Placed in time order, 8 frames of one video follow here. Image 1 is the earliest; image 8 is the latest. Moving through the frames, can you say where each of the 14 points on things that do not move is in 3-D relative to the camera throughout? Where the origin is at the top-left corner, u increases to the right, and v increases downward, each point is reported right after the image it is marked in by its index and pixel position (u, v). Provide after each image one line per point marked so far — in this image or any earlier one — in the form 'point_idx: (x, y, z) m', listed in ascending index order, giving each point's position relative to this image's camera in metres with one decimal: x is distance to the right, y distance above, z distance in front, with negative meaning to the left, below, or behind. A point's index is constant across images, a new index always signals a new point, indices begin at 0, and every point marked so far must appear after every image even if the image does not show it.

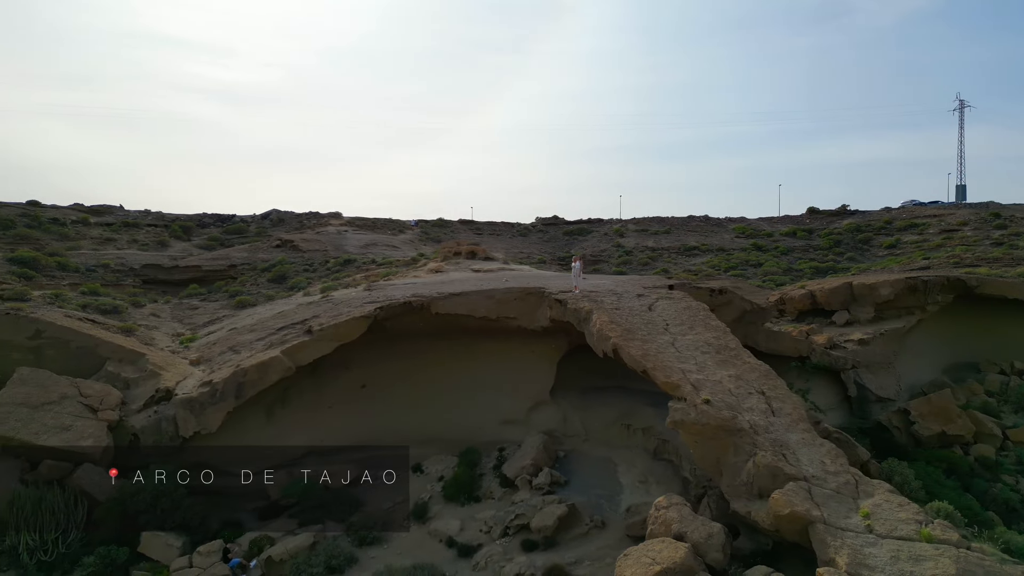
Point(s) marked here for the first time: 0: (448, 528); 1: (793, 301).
0: (-0.6, -2.2, +7.0) m
1: (+5.3, -0.3, +14.3) m
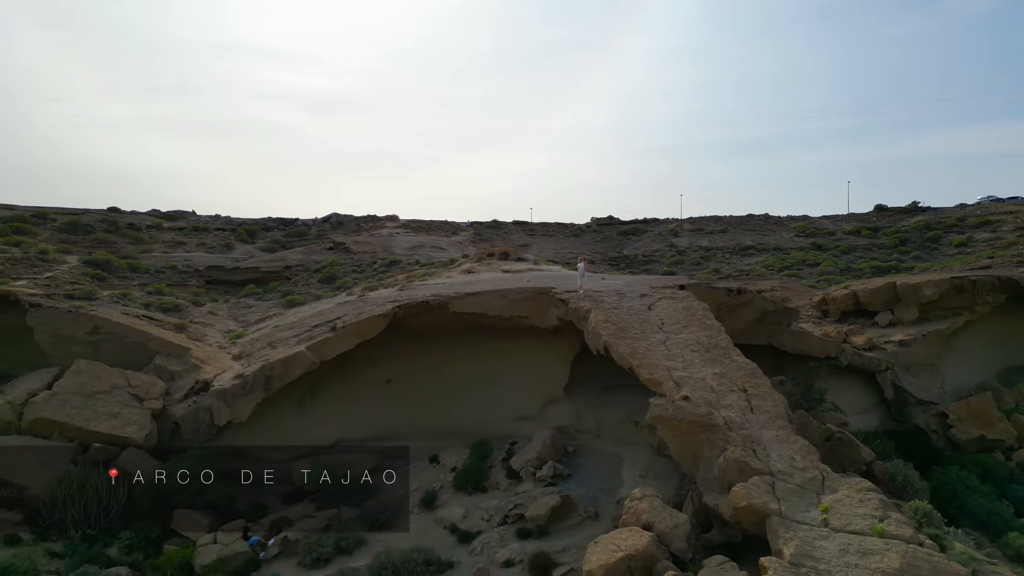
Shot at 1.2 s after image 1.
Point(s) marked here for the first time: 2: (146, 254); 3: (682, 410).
0: (-0.6, -2.2, +7.4) m
1: (+6.0, -0.3, +14.0) m
2: (-8.0, +0.8, +16.5) m
3: (+1.3, -0.9, +5.9) m
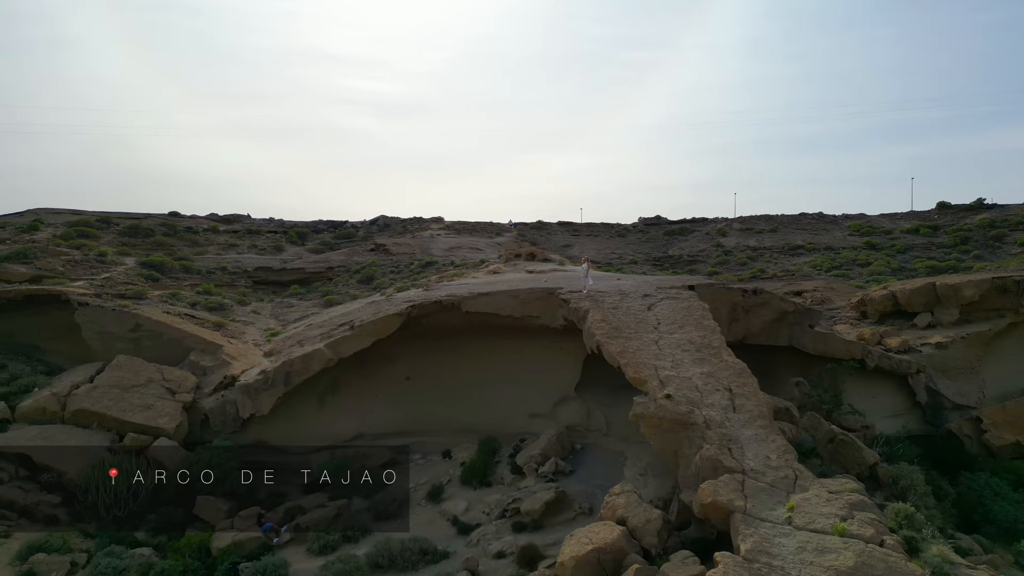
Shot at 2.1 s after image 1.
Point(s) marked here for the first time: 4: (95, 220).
0: (-0.6, -2.2, +7.6) m
1: (+6.6, -0.3, +13.7) m
2: (-7.2, +0.8, +17.4) m
3: (+1.2, -1.0, +6.0) m
4: (-9.8, +1.6, +17.7) m
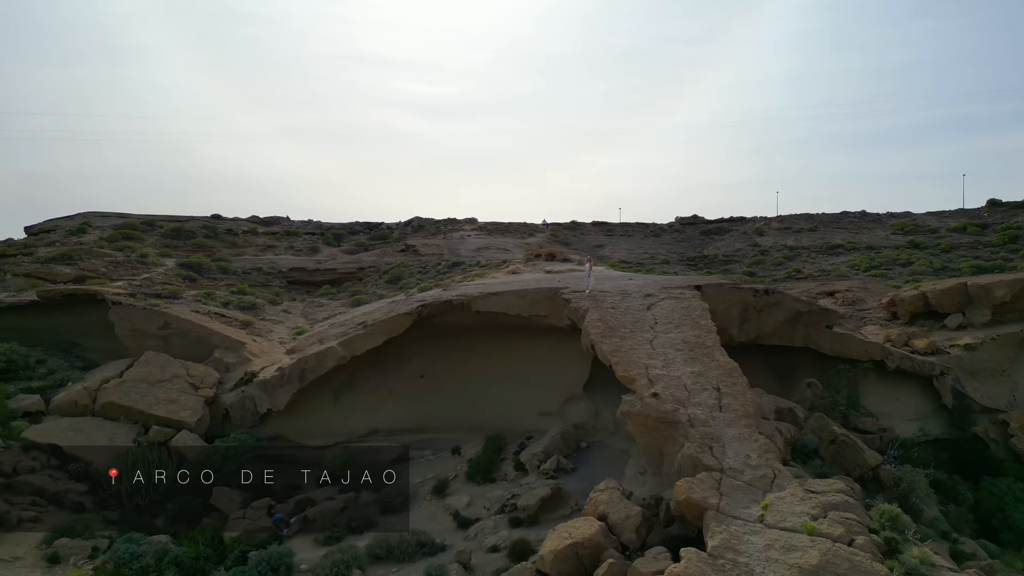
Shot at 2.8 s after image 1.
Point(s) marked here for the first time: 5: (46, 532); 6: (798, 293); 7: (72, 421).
0: (-0.6, -2.2, +7.8) m
1: (+7.0, -0.3, +13.4) m
2: (-6.6, +0.8, +18.0) m
3: (+1.1, -0.9, +6.0) m
4: (-9.1, +1.6, +18.5) m
5: (-4.6, -2.4, +7.5) m
6: (+6.8, -0.1, +17.9) m
7: (-5.2, -1.6, +8.8) m
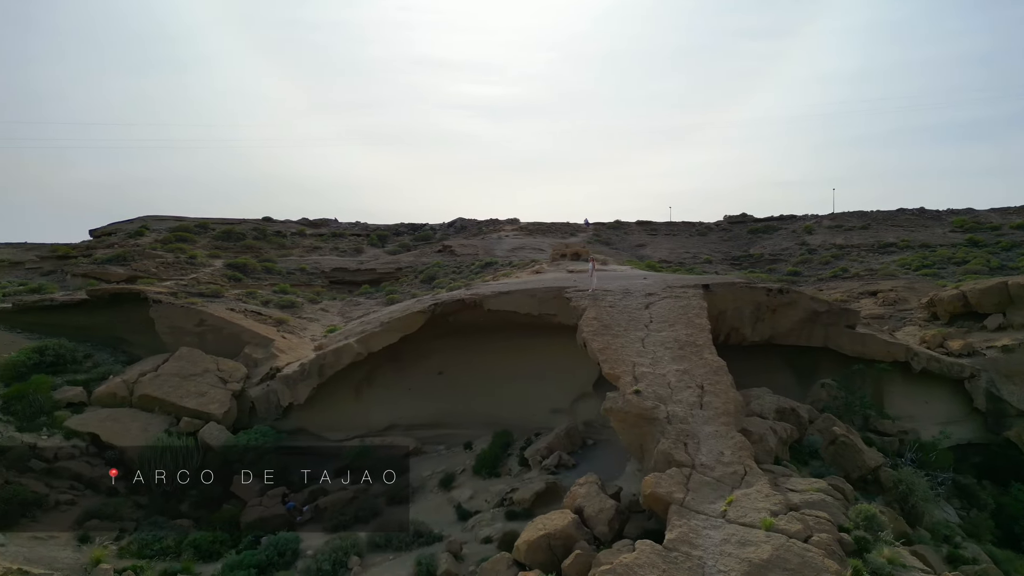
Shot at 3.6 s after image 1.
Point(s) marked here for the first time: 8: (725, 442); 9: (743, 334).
0: (-0.6, -2.2, +8.0) m
1: (+7.4, -0.3, +13.0) m
2: (-5.7, +0.8, +18.7) m
3: (+1.0, -0.9, +6.1) m
4: (-8.2, +1.6, +19.4) m
5: (-4.6, -2.4, +8.1) m
6: (+7.7, -0.1, +17.5) m
7: (-5.1, -1.6, +9.5) m
8: (+1.6, -1.2, +5.7) m
9: (+2.9, -0.6, +9.5) m
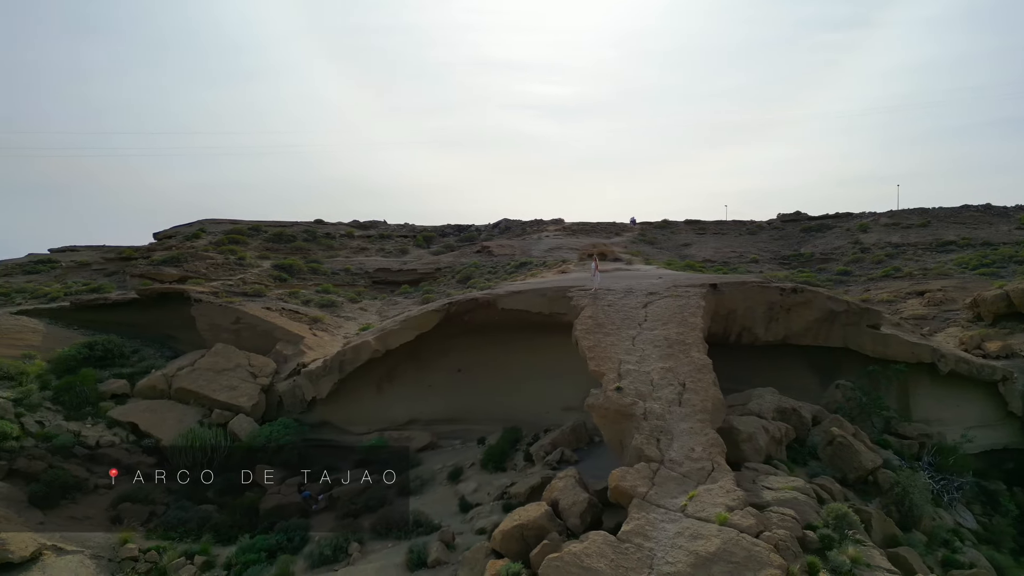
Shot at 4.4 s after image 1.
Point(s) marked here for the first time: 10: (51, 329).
0: (-0.5, -2.2, +8.3) m
1: (+7.9, -0.3, +12.5) m
2: (-4.7, +0.8, +19.4) m
3: (+0.8, -0.9, +6.3) m
4: (-7.1, +1.6, +20.3) m
5: (-4.6, -2.4, +8.7) m
6: (+8.5, -0.1, +17.0) m
7: (-4.9, -1.6, +10.1) m
8: (+1.4, -1.2, +5.8) m
9: (+3.0, -0.6, +9.4) m
10: (-7.2, -0.6, +11.8) m
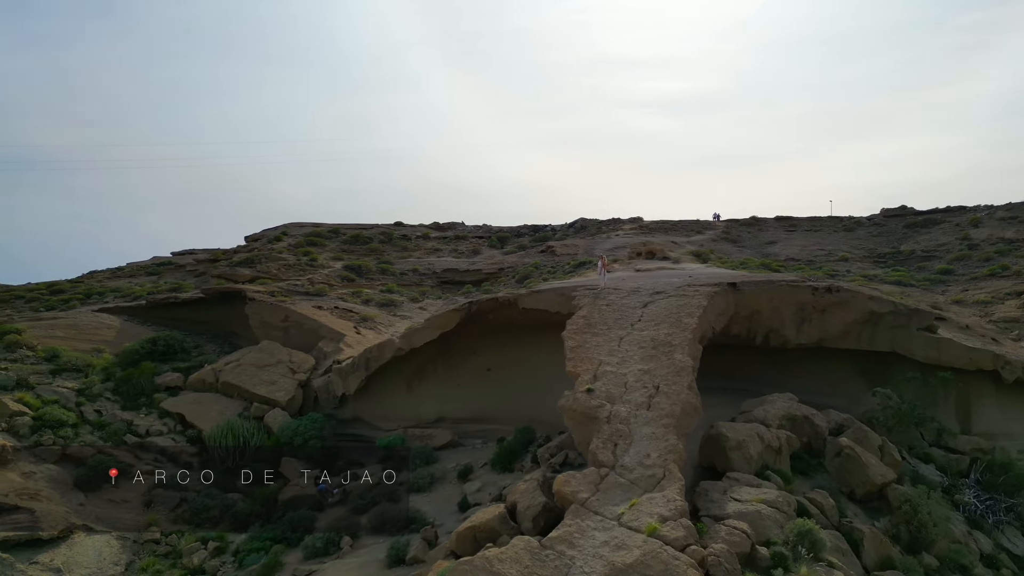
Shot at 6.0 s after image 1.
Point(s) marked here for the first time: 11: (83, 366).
0: (-0.5, -2.2, +8.3) m
1: (+8.5, -0.2, +11.1) m
2: (-2.9, +0.8, +19.9) m
3: (+0.5, -0.9, +6.1) m
4: (-5.2, +1.6, +21.1) m
5: (-4.4, -2.4, +9.3) m
6: (+9.8, -0.1, +15.5) m
7: (-4.5, -1.5, +10.7) m
8: (+1.1, -1.1, +5.5) m
9: (+3.2, -0.6, +8.8) m
10: (-6.6, -0.6, +12.8) m
11: (-6.3, -1.1, +11.0) m
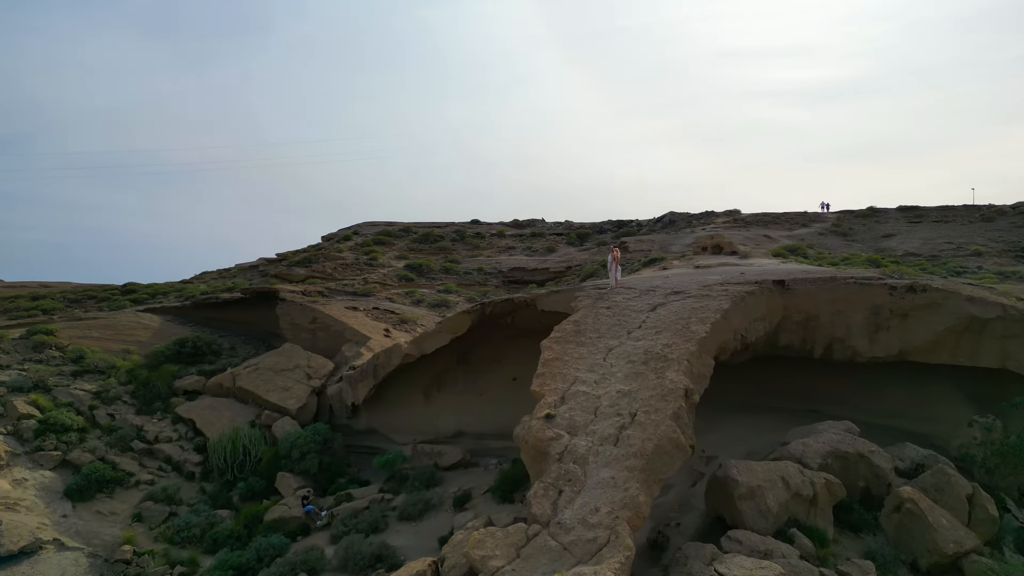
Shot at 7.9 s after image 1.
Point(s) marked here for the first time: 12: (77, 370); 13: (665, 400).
0: (-0.5, -2.2, +7.1) m
1: (+8.8, -0.2, +8.5) m
2: (-1.0, +0.8, +18.9) m
3: (+0.1, -0.9, +4.8) m
4: (-3.0, +1.6, +20.6) m
5: (-4.2, -2.4, +8.8) m
6: (+10.8, -0.1, +12.5) m
7: (-4.1, -1.5, +10.2) m
8: (+0.6, -1.1, +4.1) m
9: (+3.2, -0.5, +7.1) m
10: (-5.8, -0.6, +12.5) m
11: (-5.8, -1.1, +10.7) m
12: (-6.1, -1.1, +10.5) m
13: (+1.0, -0.7, +4.7) m
